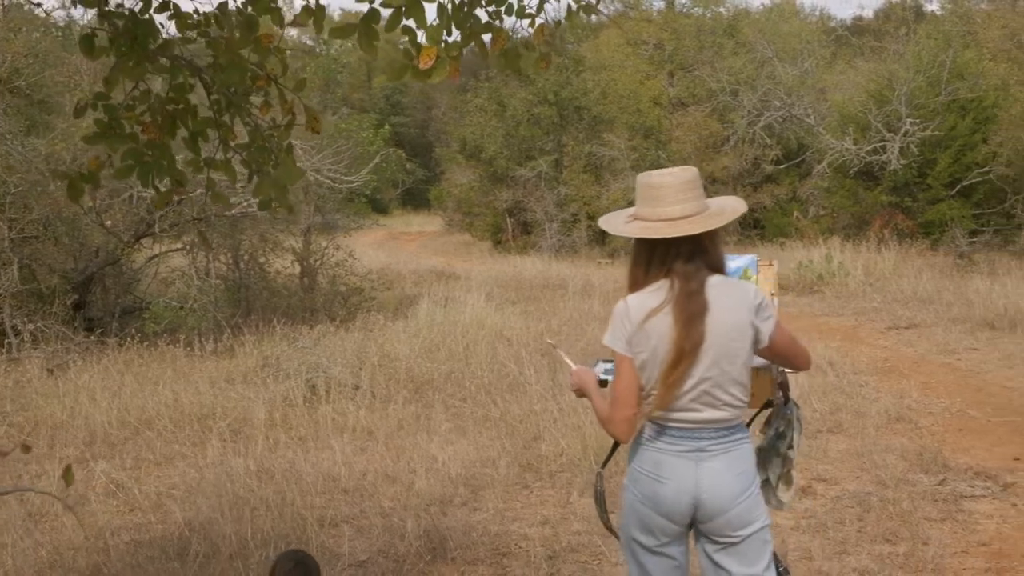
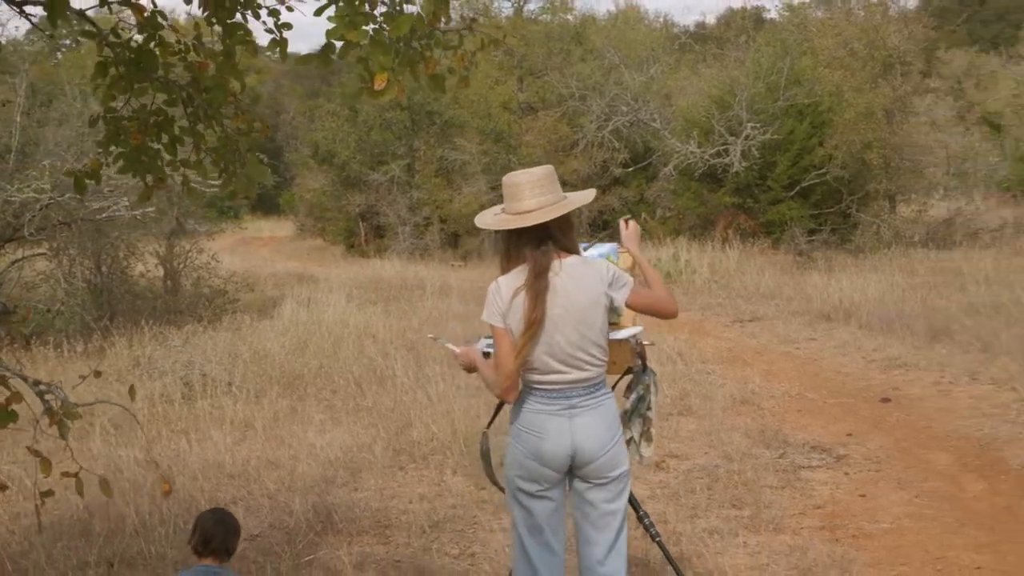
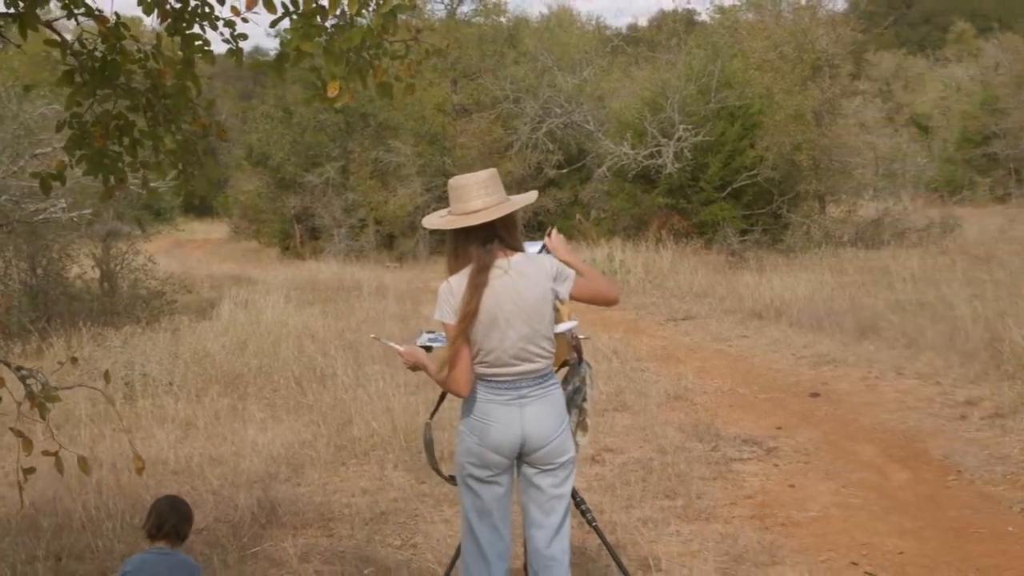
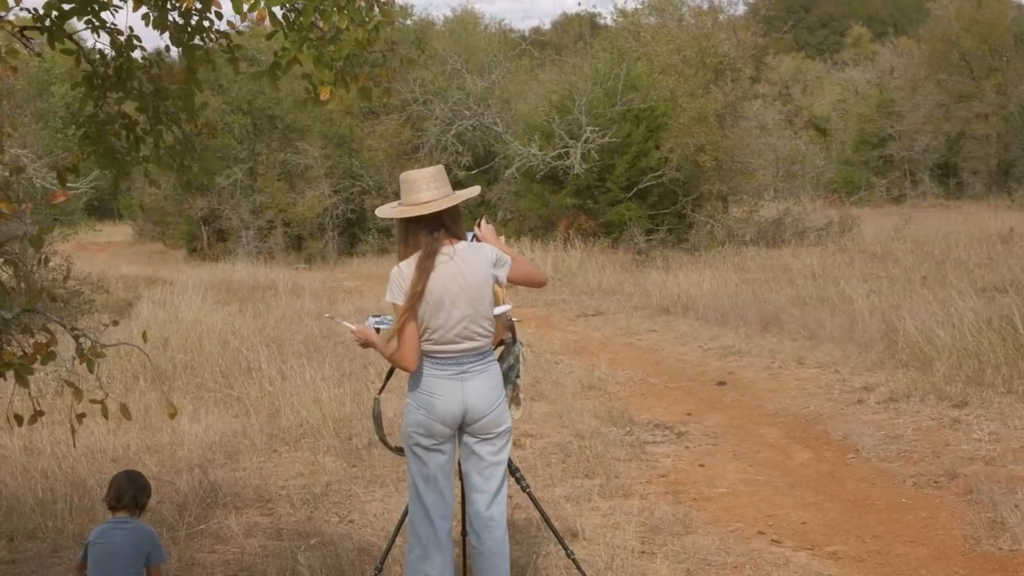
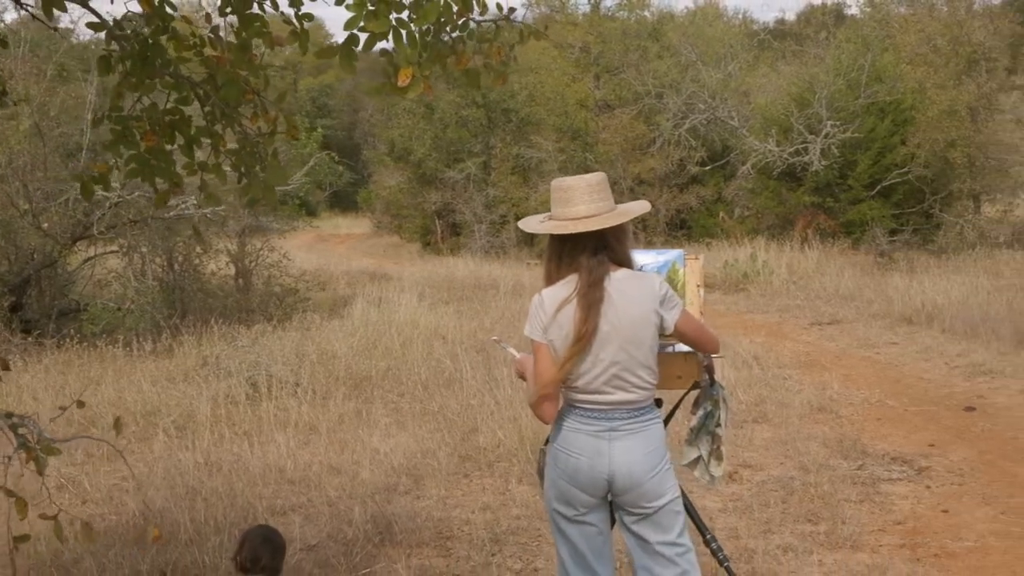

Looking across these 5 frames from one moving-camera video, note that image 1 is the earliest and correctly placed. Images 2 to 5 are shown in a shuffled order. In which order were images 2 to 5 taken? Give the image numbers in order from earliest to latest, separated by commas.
5, 2, 3, 4
